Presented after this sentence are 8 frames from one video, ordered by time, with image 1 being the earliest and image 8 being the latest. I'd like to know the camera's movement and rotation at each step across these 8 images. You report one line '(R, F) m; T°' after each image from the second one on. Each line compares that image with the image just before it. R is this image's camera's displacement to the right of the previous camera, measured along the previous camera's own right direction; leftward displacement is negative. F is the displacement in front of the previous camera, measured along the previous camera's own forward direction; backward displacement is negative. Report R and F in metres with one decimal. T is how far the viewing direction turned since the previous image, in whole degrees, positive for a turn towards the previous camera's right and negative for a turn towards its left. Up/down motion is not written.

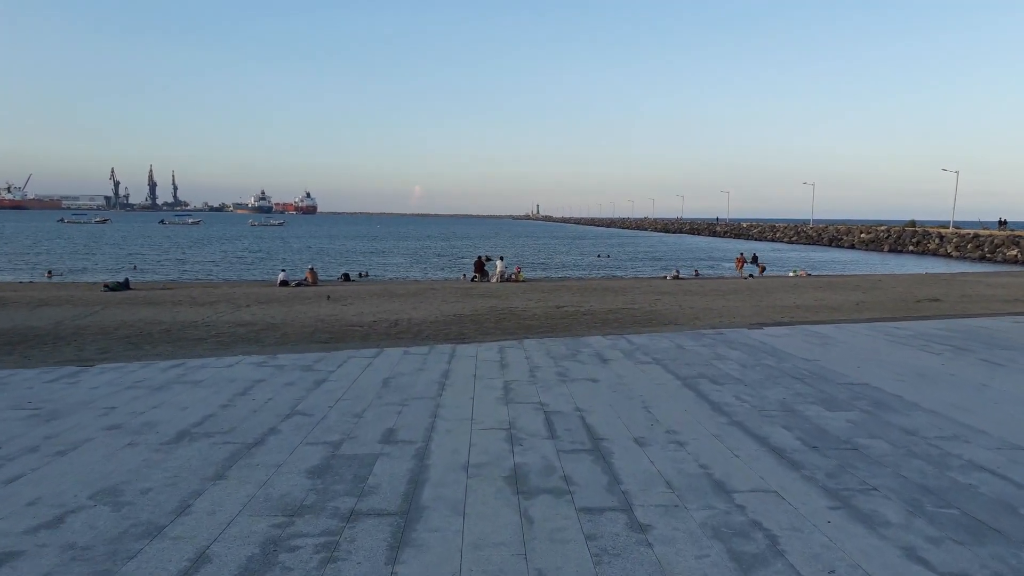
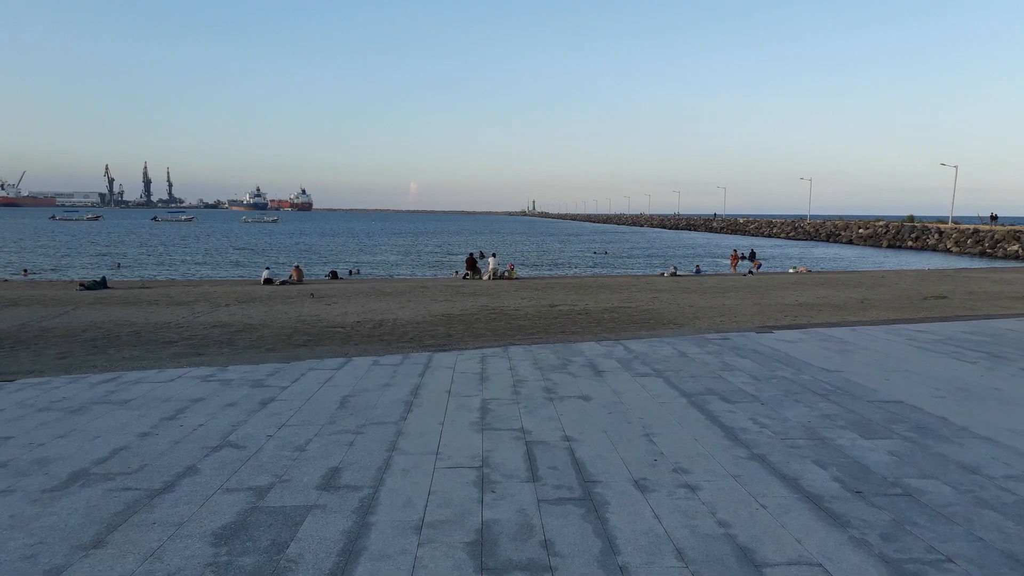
(+0.1, +0.9) m; 0°
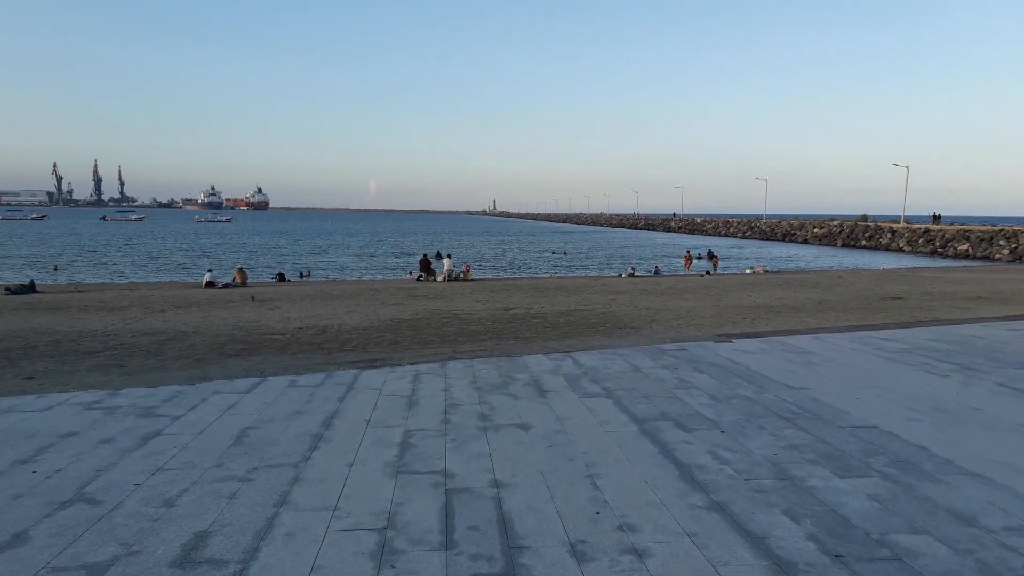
(+0.2, +0.7) m; +3°
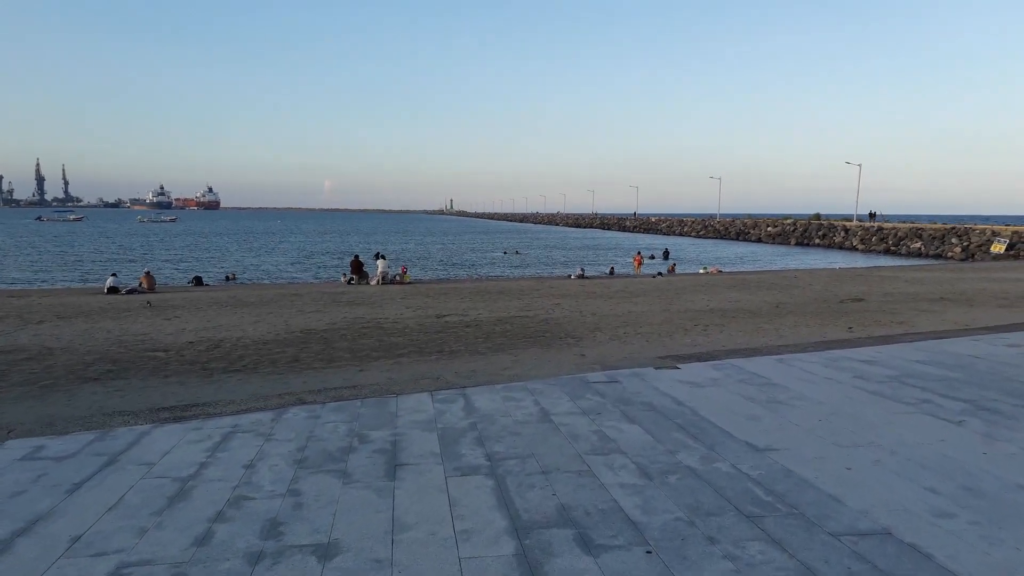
(+0.6, +1.9) m; +3°
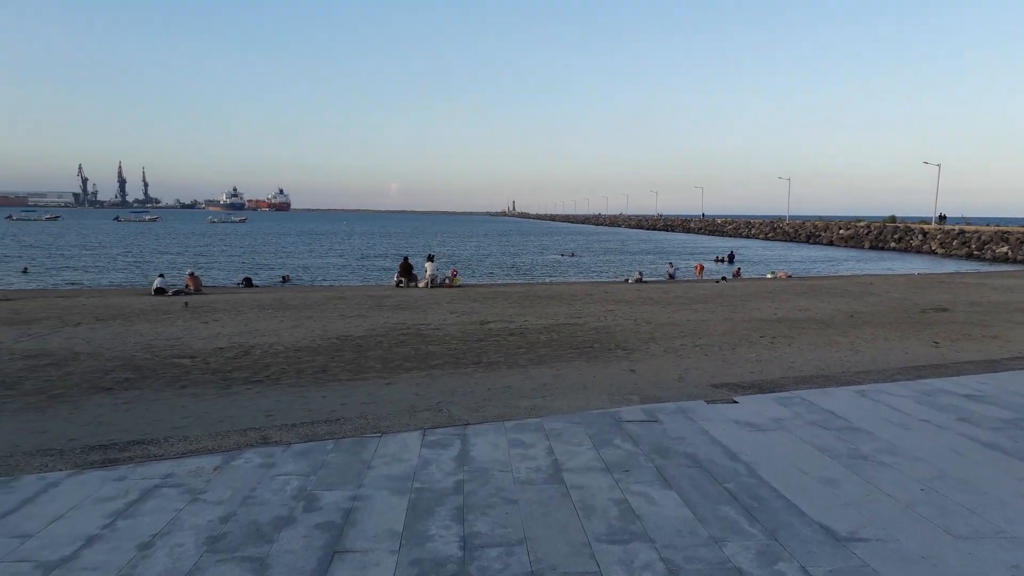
(+0.3, +1.1) m; -5°
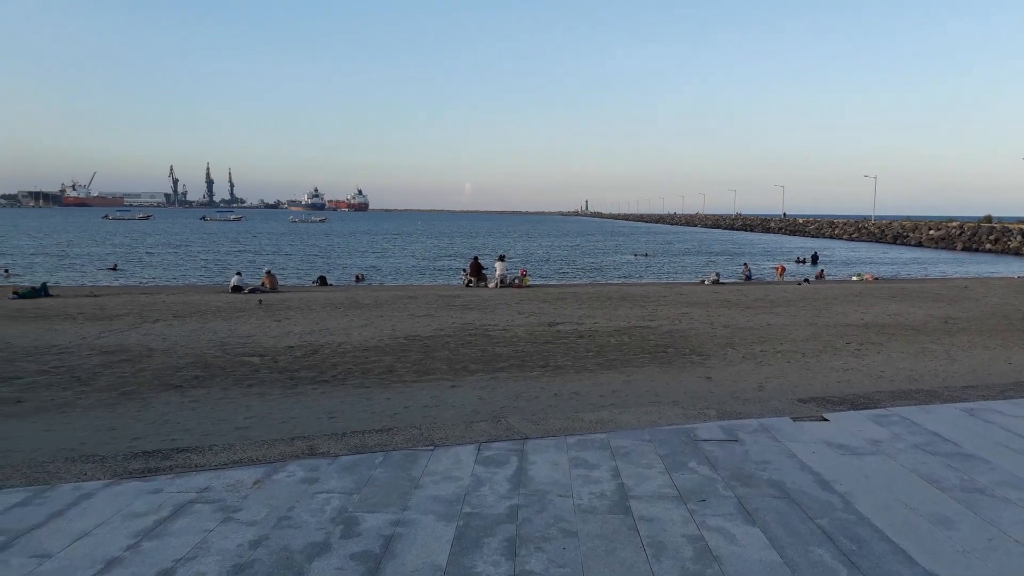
(0.0, +0.4) m; -5°
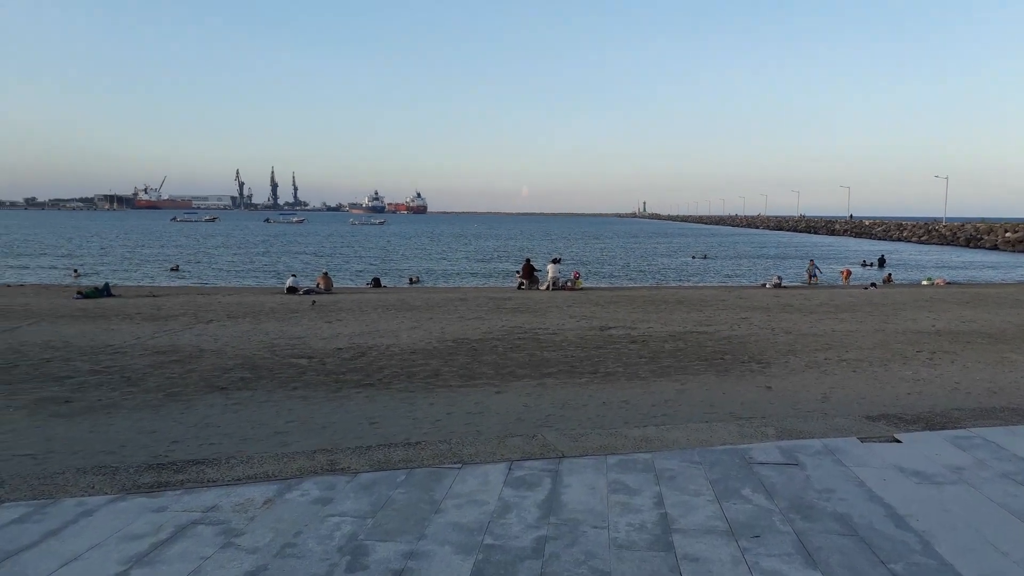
(+0.1, +0.4) m; -4°
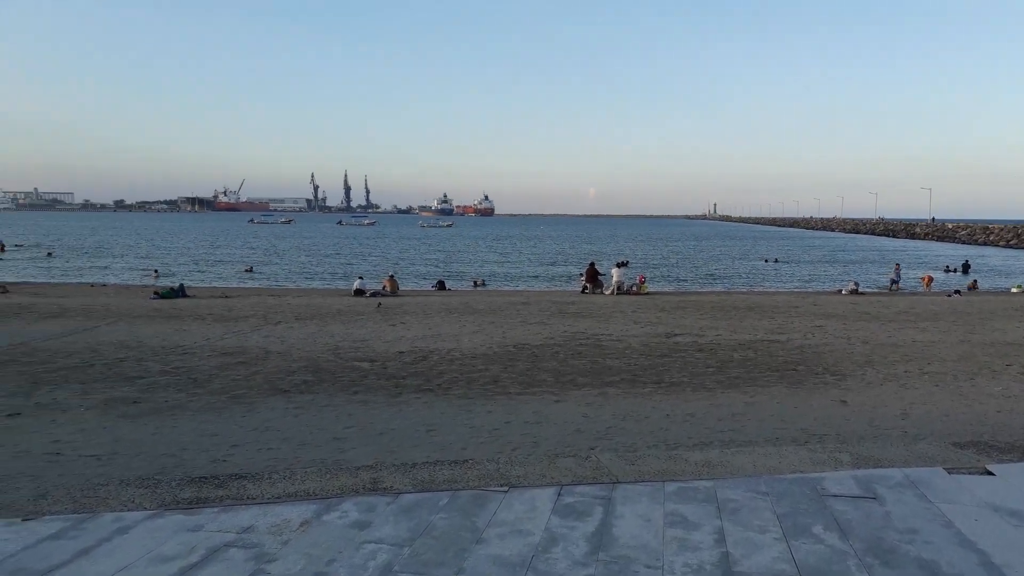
(+0.1, +0.2) m; -5°
